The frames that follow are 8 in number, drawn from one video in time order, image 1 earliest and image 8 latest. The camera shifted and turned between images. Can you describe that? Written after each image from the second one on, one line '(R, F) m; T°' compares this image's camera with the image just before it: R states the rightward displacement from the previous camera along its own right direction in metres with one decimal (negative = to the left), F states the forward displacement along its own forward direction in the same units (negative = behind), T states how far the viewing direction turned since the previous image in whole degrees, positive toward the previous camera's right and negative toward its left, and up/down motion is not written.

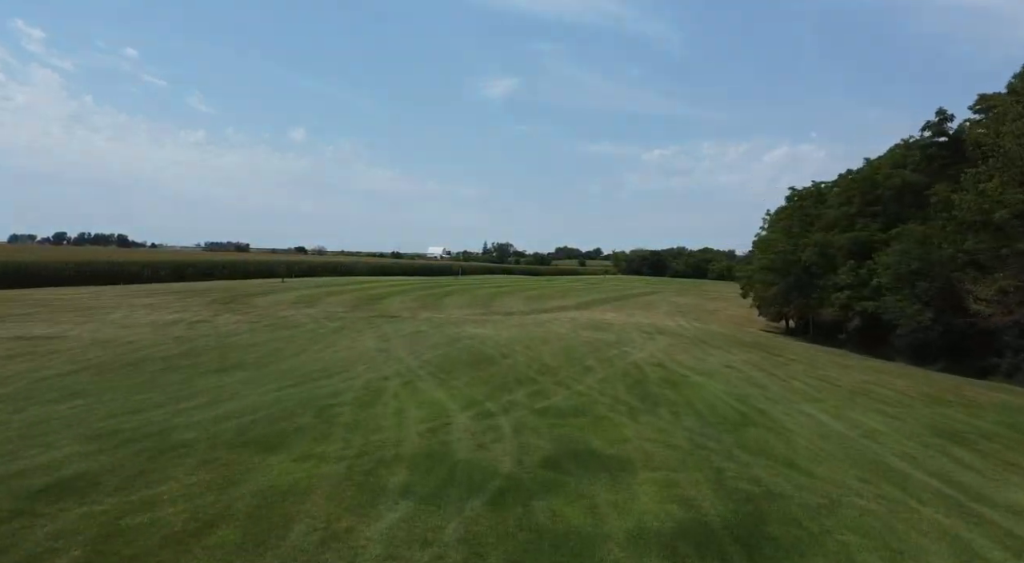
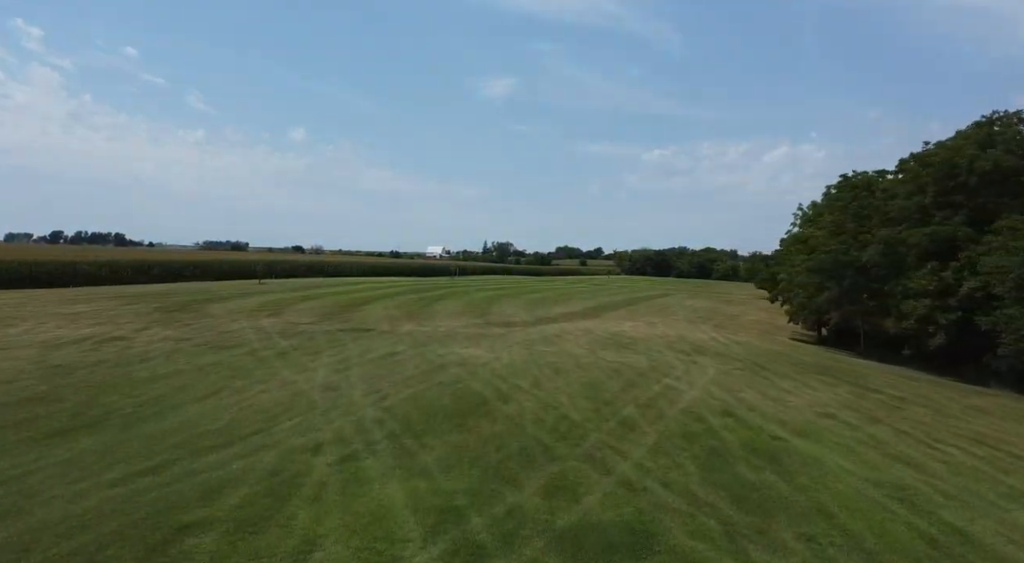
(0.0, +3.8) m; 0°
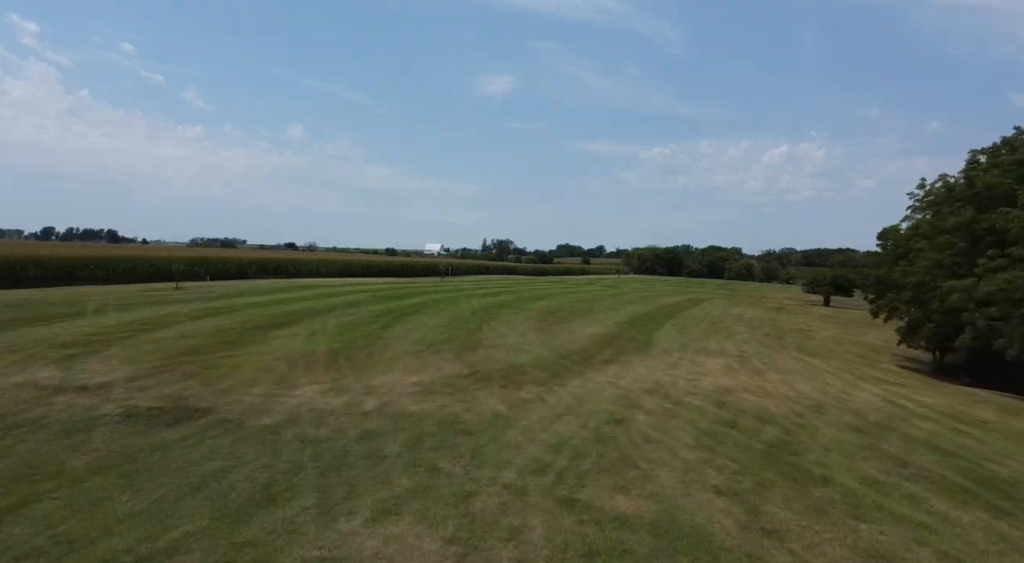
(-0.1, +9.2) m; 0°
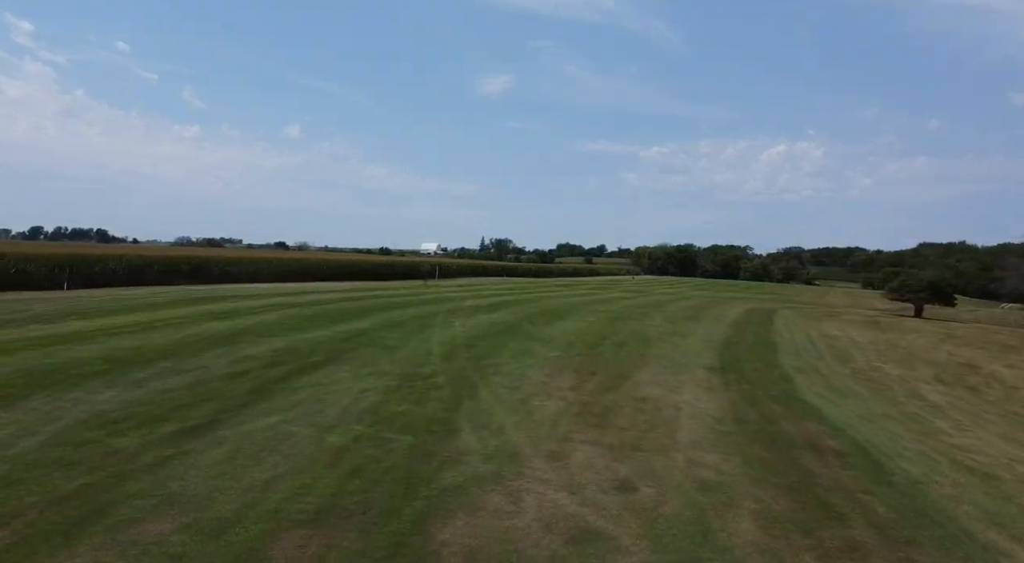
(-0.2, +11.0) m; 0°
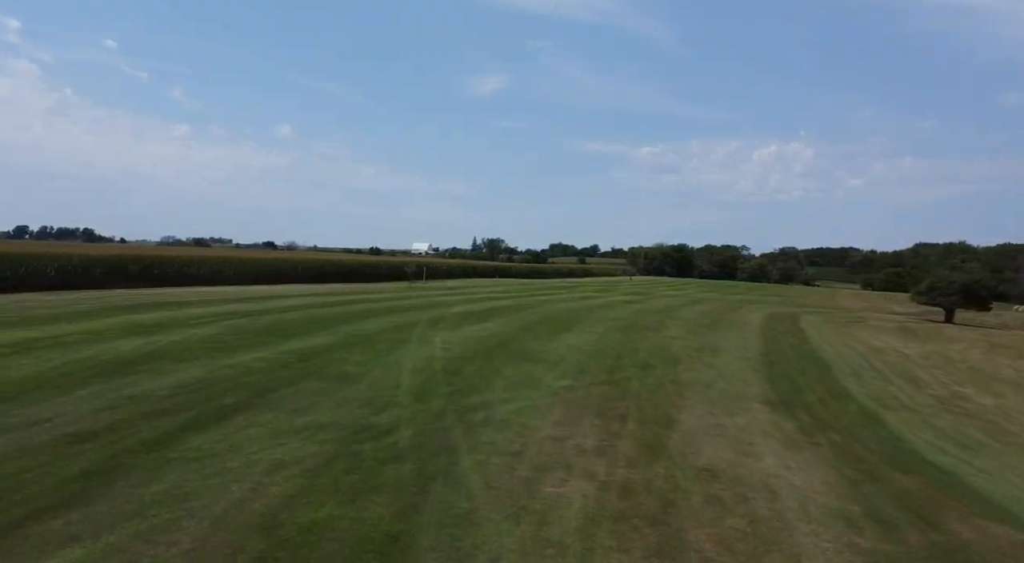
(-0.1, +3.6) m; +1°
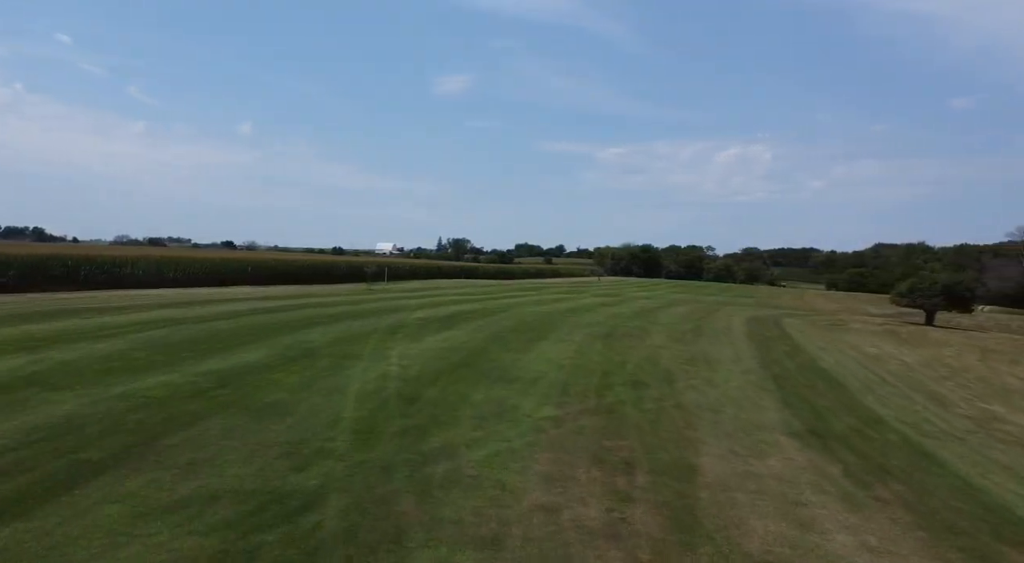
(-0.1, +2.2) m; +3°
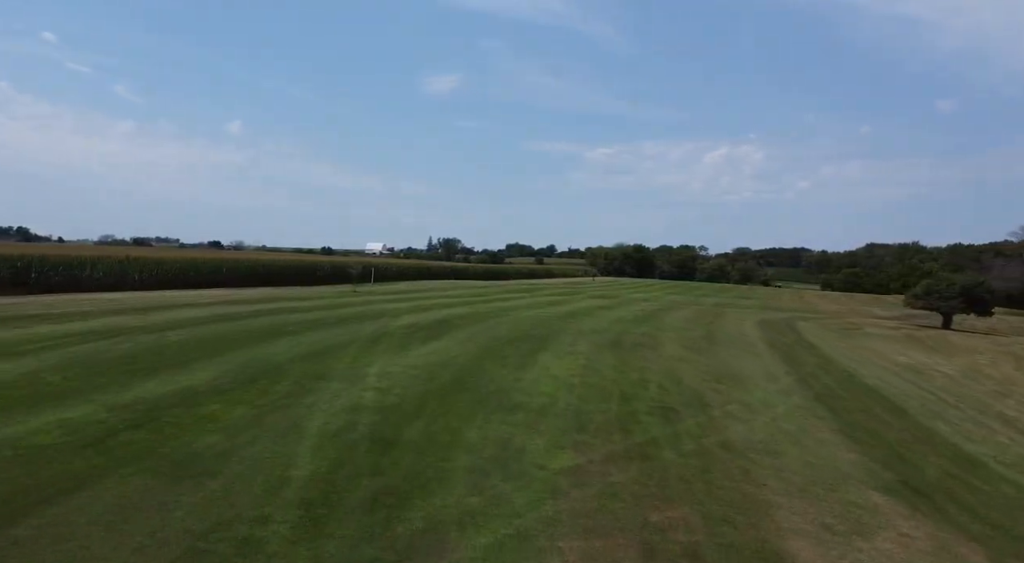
(-0.2, +2.2) m; +1°
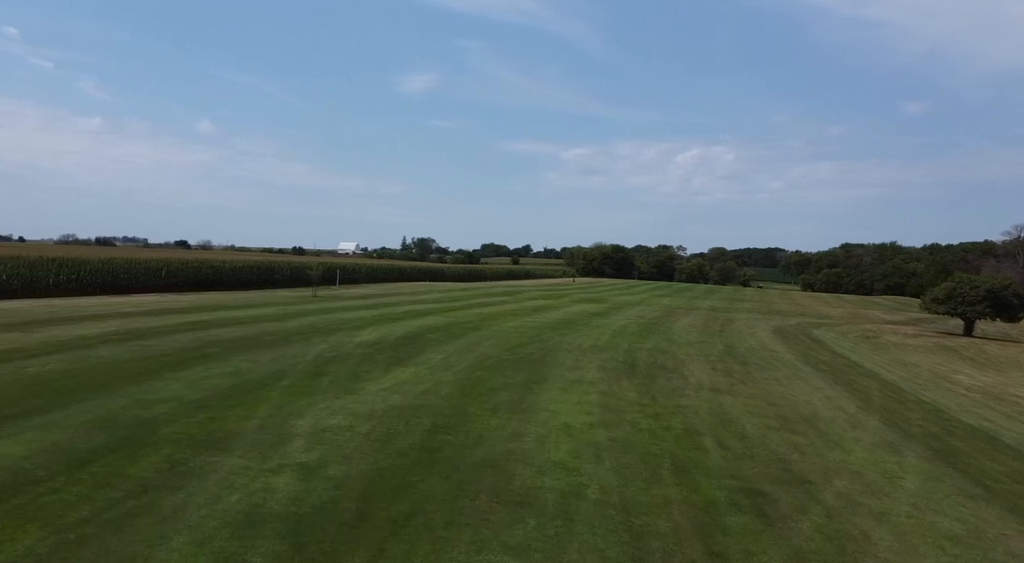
(-0.3, +3.8) m; +2°
